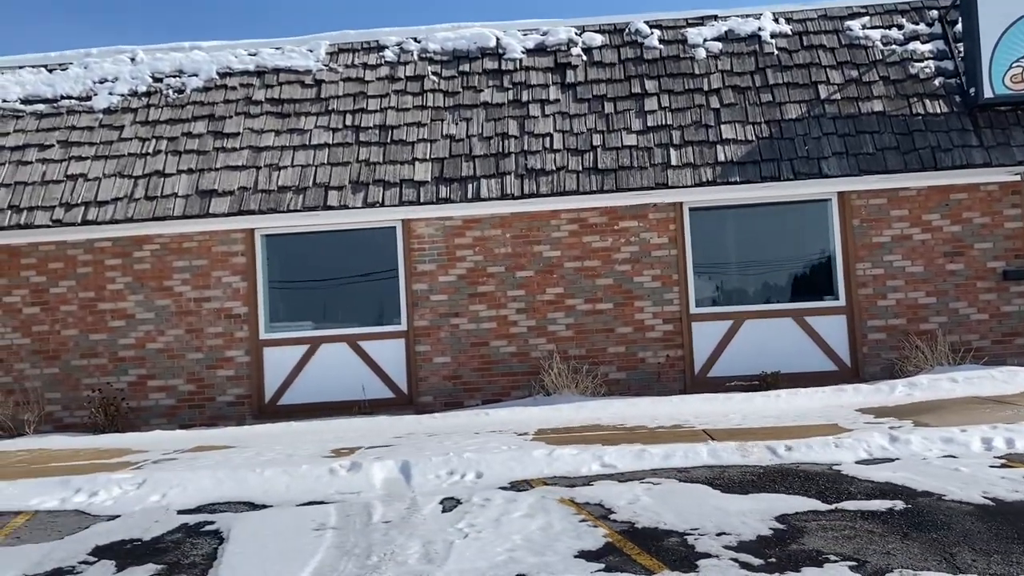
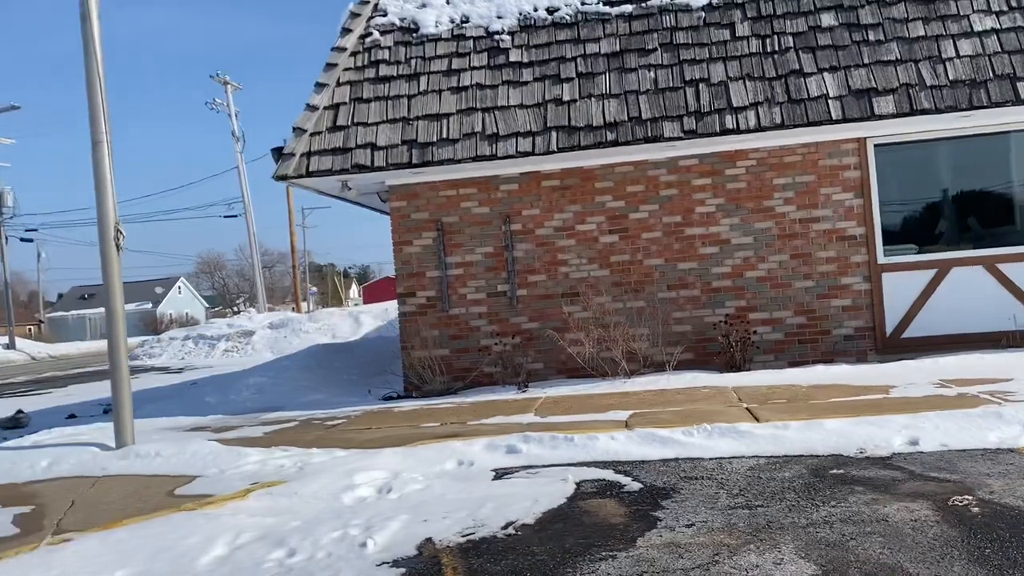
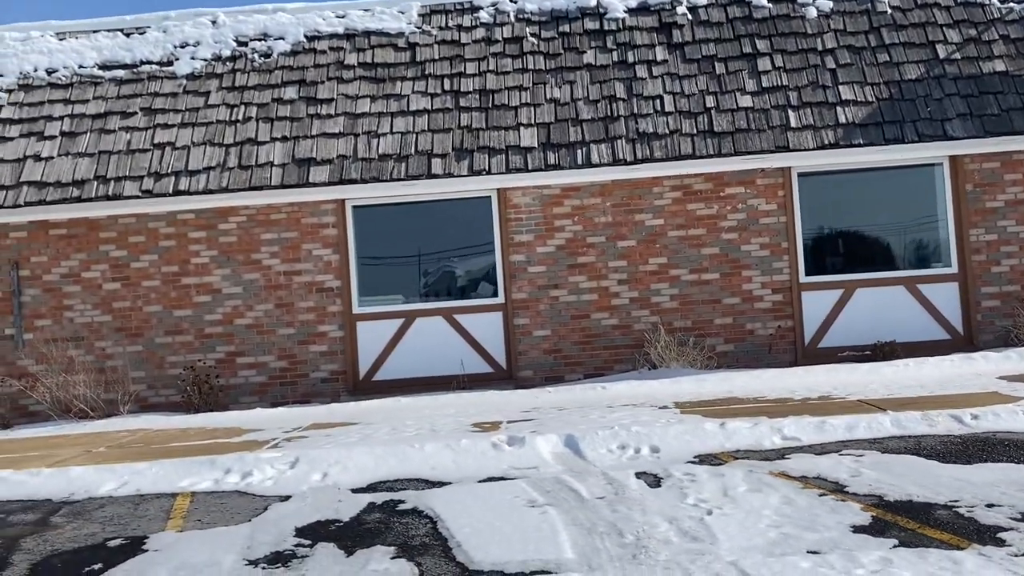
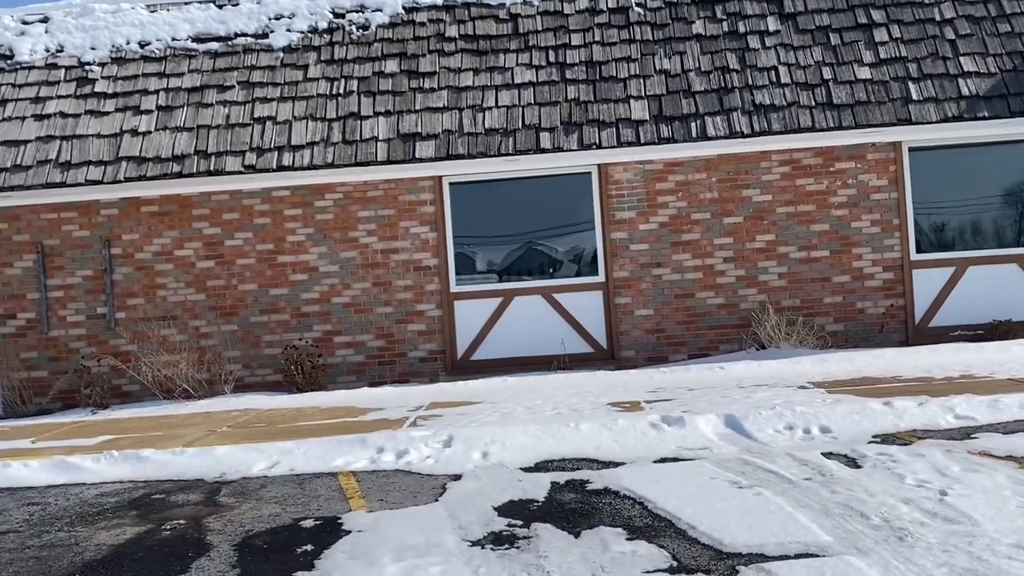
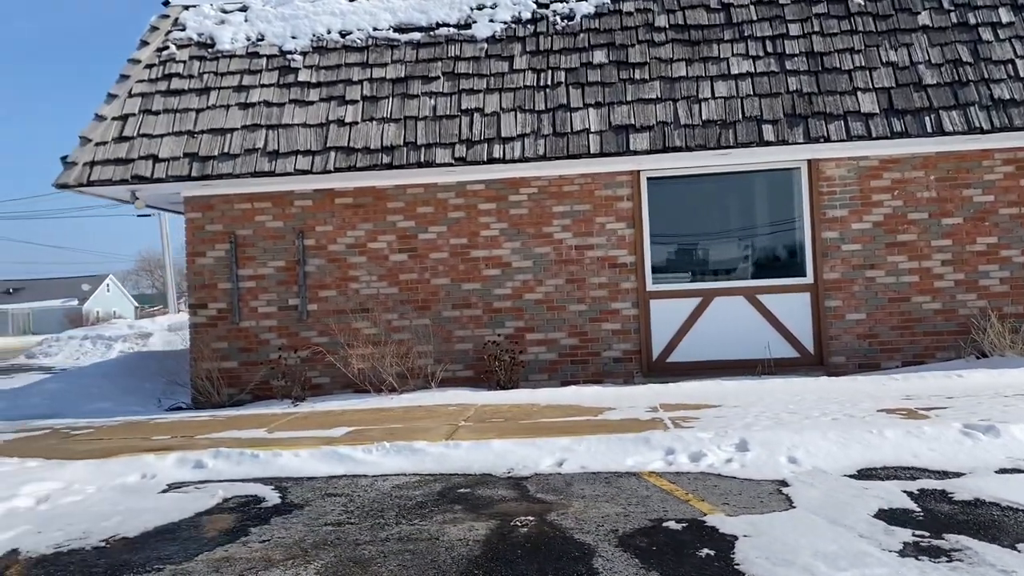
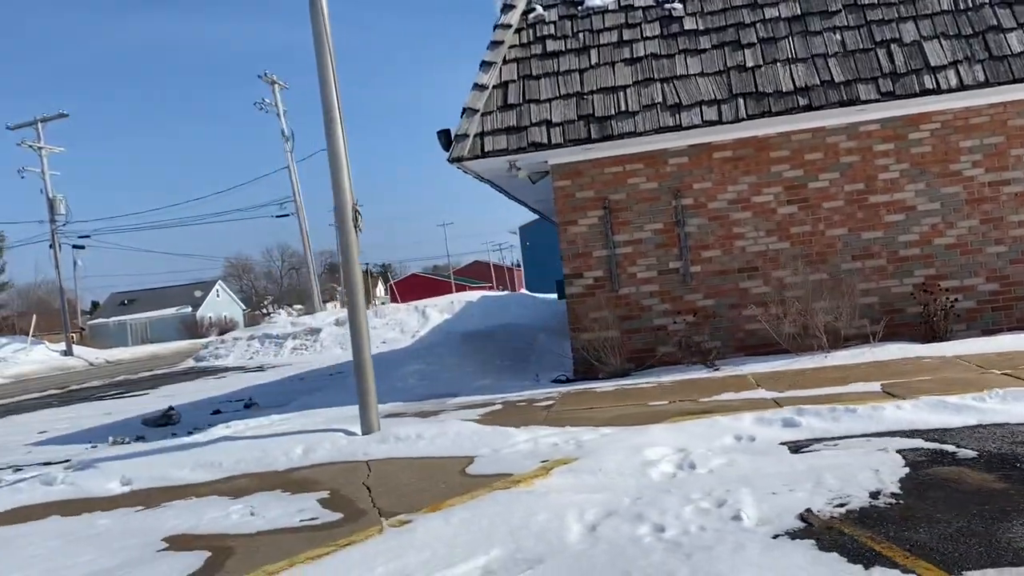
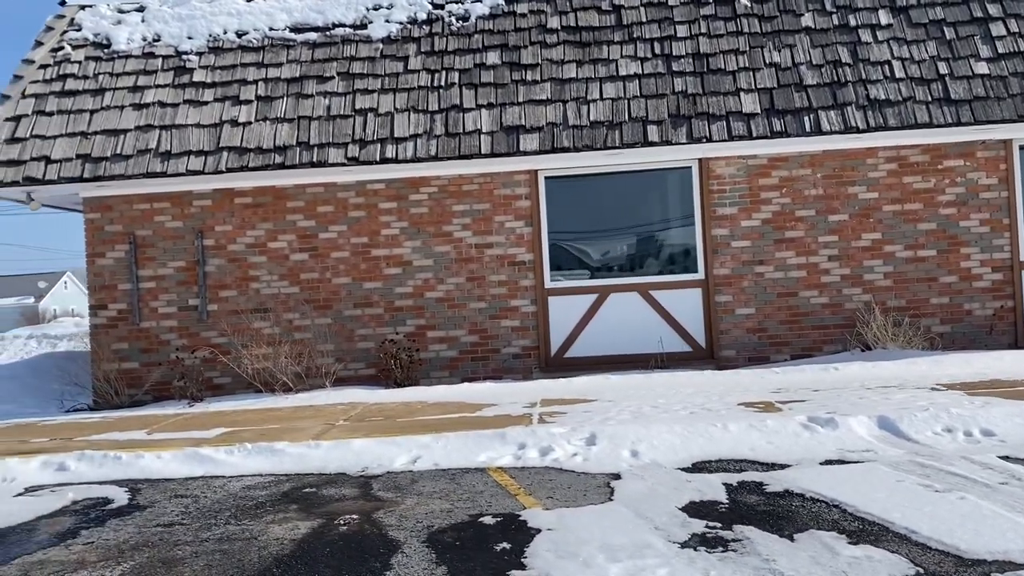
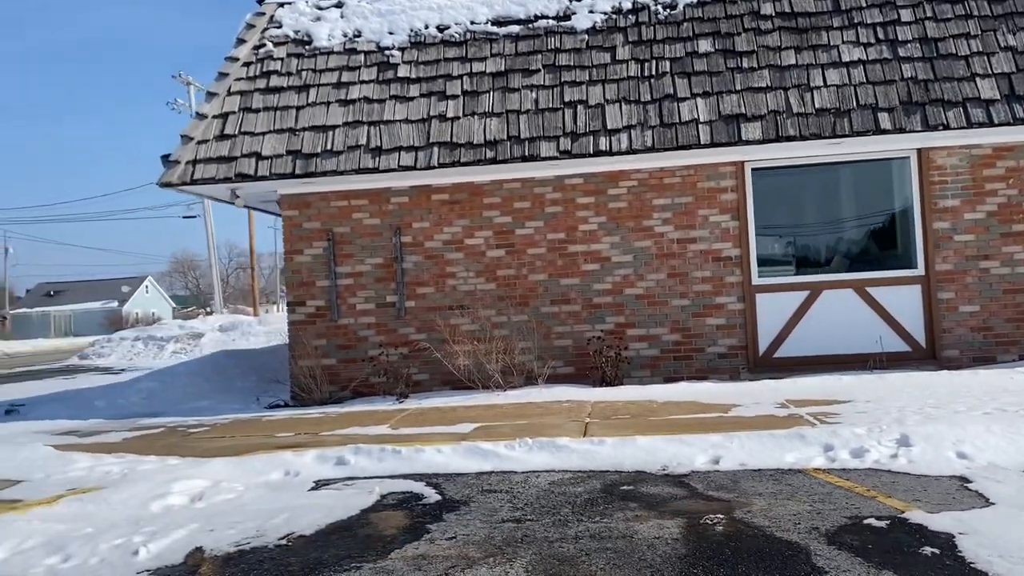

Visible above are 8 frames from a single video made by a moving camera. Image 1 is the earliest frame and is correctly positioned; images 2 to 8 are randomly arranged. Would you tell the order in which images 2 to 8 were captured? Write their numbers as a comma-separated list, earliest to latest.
3, 4, 7, 5, 8, 2, 6
